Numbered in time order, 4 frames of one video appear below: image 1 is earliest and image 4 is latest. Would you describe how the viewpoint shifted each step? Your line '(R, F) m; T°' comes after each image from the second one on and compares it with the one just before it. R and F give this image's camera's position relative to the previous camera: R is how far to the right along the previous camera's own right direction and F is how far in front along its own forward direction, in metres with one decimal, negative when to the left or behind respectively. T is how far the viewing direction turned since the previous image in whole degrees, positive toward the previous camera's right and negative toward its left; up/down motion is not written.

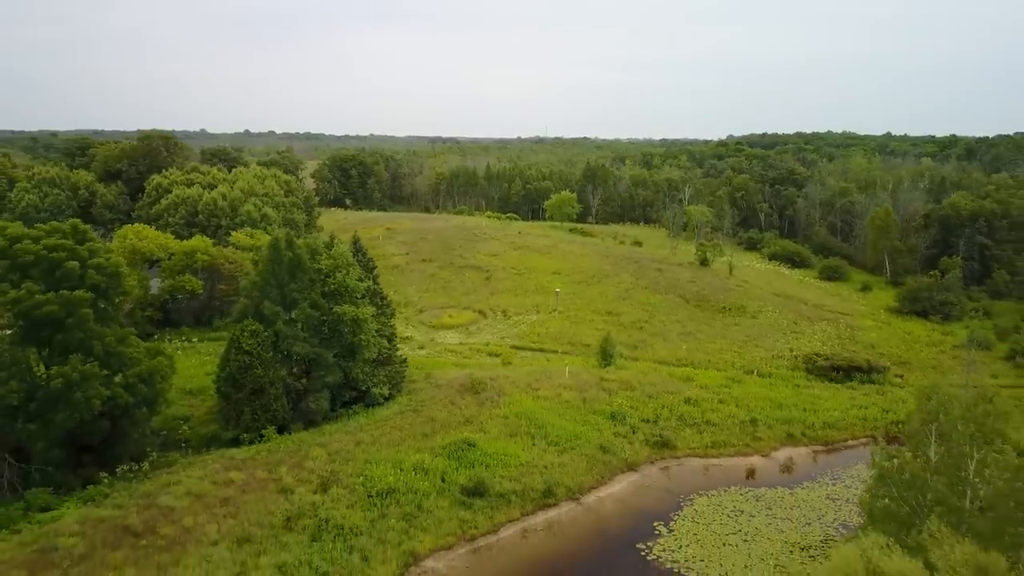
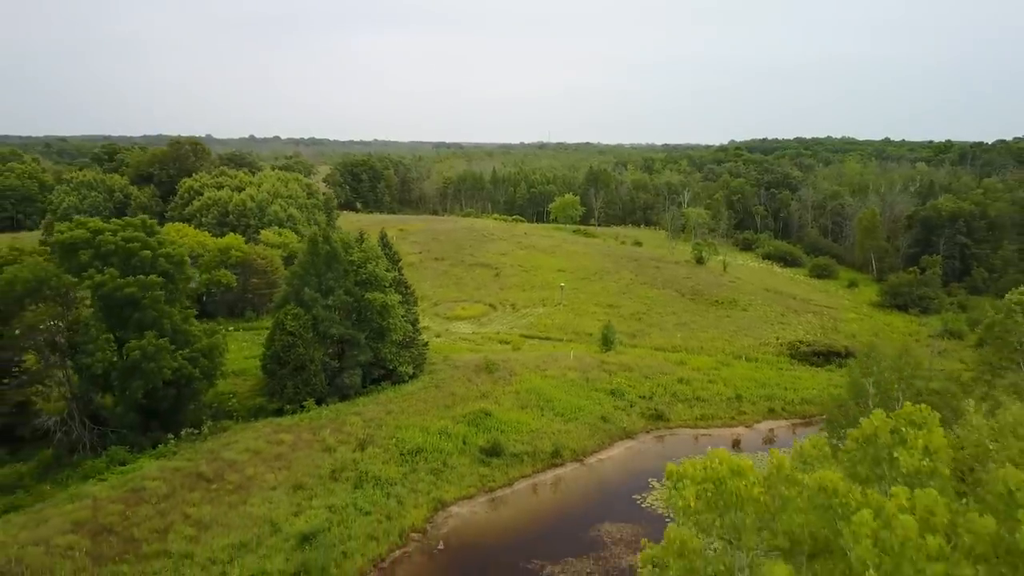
(-0.4, -3.5) m; 0°
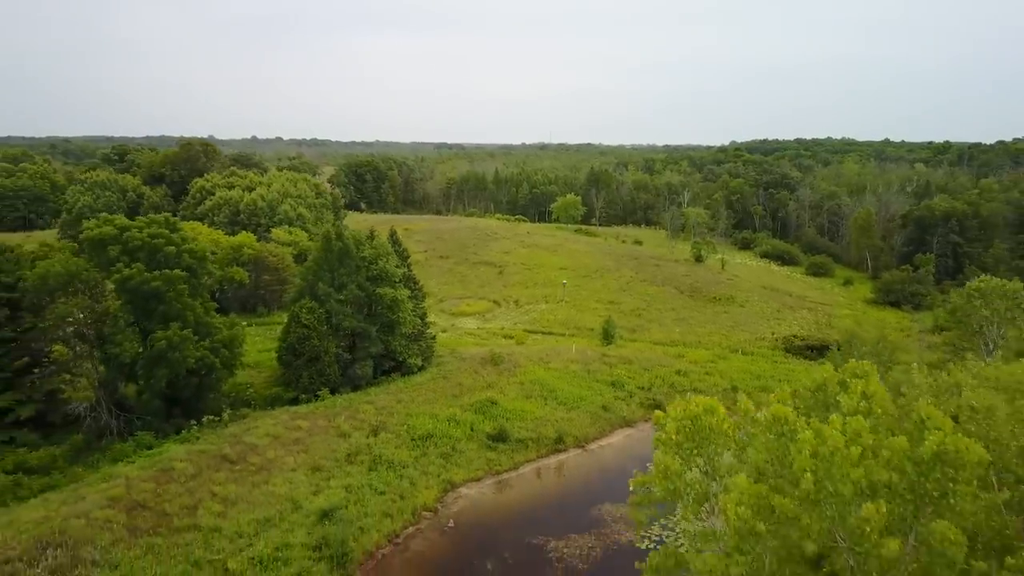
(-0.2, -1.4) m; 0°
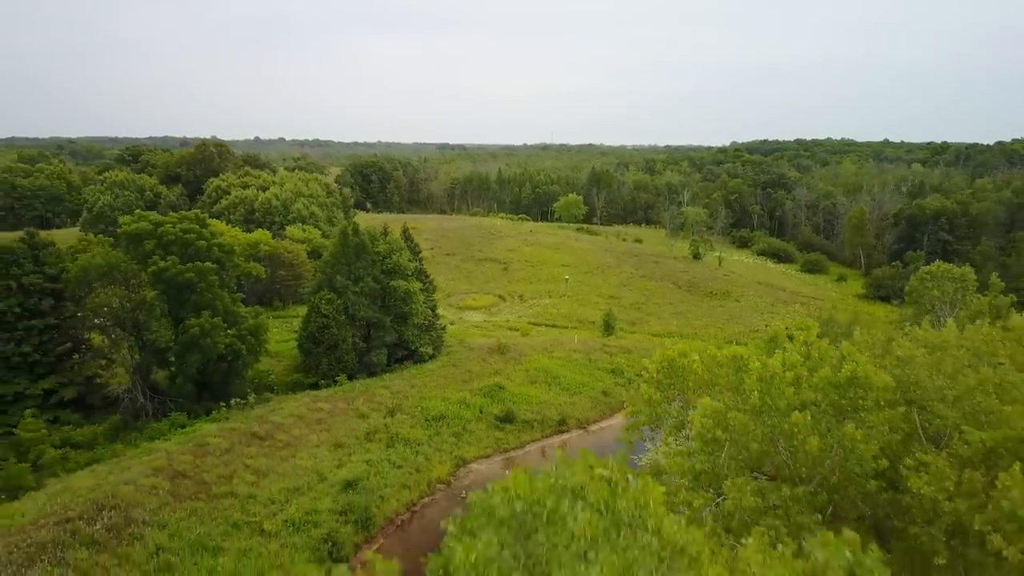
(-0.2, -2.1) m; 0°
